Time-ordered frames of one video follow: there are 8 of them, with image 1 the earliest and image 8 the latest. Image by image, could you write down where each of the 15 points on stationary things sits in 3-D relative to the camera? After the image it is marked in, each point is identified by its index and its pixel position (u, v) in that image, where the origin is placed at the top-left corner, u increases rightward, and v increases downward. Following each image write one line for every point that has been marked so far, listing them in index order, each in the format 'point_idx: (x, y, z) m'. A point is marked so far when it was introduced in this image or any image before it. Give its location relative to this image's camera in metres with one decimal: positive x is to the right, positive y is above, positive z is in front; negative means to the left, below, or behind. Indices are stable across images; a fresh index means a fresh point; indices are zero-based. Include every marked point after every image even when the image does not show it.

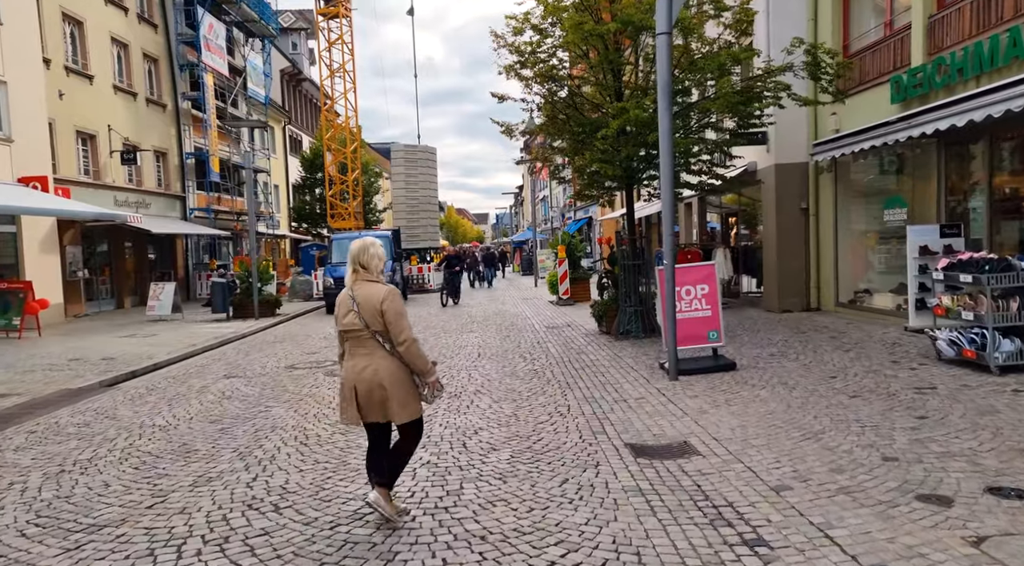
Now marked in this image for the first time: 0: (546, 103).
0: (+0.6, +3.1, +13.6) m
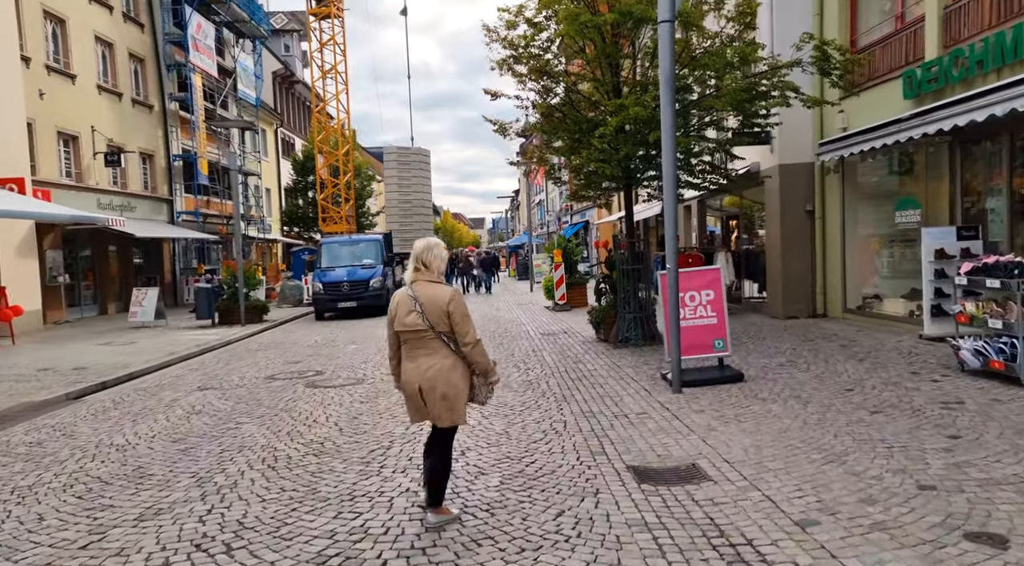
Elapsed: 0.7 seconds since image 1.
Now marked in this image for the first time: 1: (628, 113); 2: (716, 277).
0: (+0.5, +3.0, +13.0) m
1: (+1.6, +2.4, +11.0) m
2: (+2.3, +0.1, +8.9) m
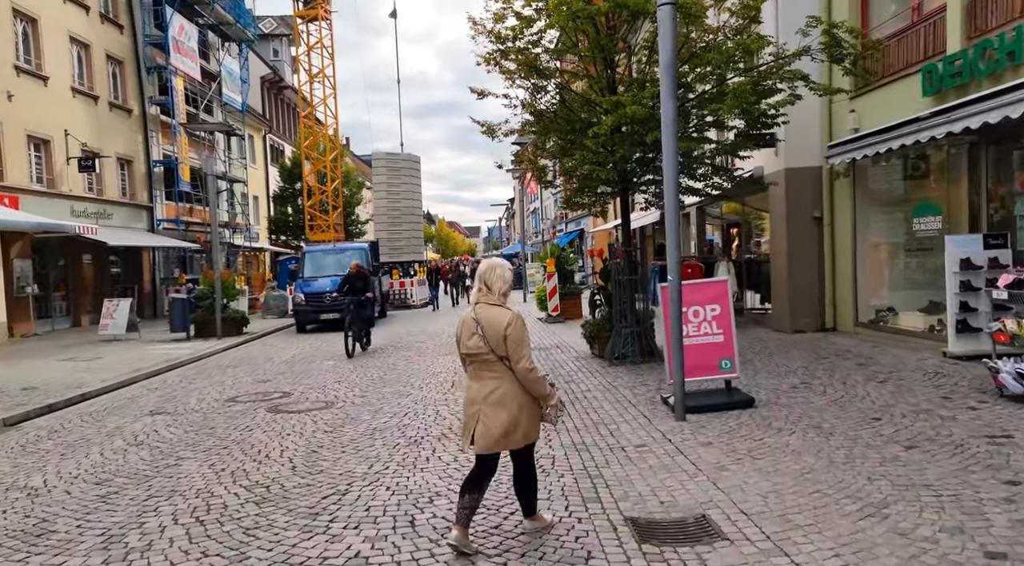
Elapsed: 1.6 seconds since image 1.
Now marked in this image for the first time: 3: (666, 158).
0: (+0.3, +2.8, +12.1) m
1: (+1.5, +2.2, +10.1) m
2: (+2.2, -0.1, +8.0) m
3: (+1.5, +1.2, +7.8) m
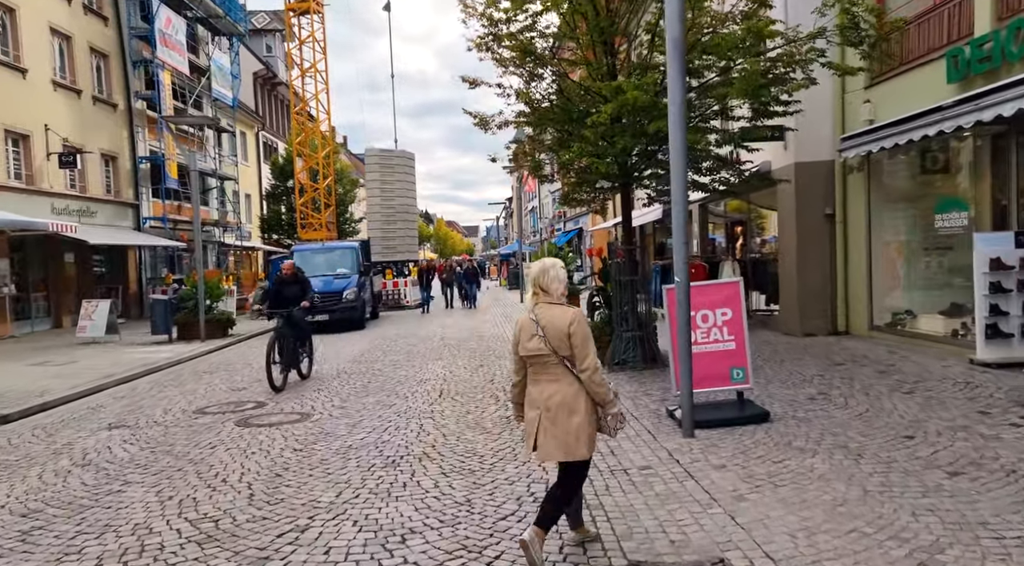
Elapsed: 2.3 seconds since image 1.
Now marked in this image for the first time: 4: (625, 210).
0: (+0.2, +2.8, +11.4) m
1: (+1.4, +2.2, +9.3) m
2: (+2.1, -0.1, +7.3) m
3: (+1.4, +1.2, +7.1) m
4: (+1.6, +1.1, +11.4) m
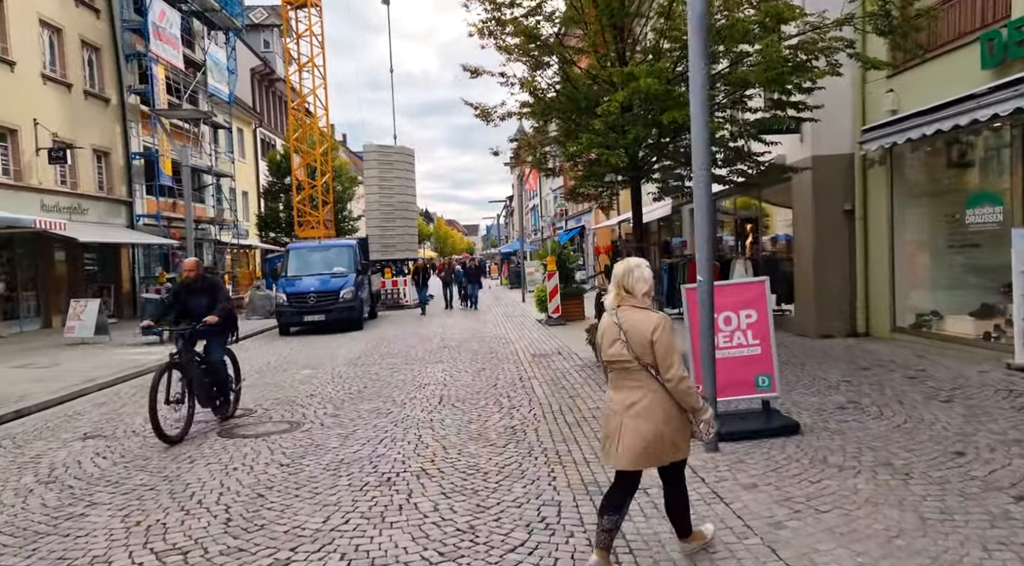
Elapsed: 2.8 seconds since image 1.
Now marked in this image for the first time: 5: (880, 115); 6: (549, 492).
0: (+0.2, +2.8, +10.8) m
1: (+1.4, +2.2, +8.8) m
2: (+2.1, -0.1, +6.7) m
3: (+1.5, +1.2, +6.5) m
4: (+1.7, +1.1, +10.8) m
5: (+5.2, +2.4, +11.2) m
6: (+0.3, -1.4, +5.4) m
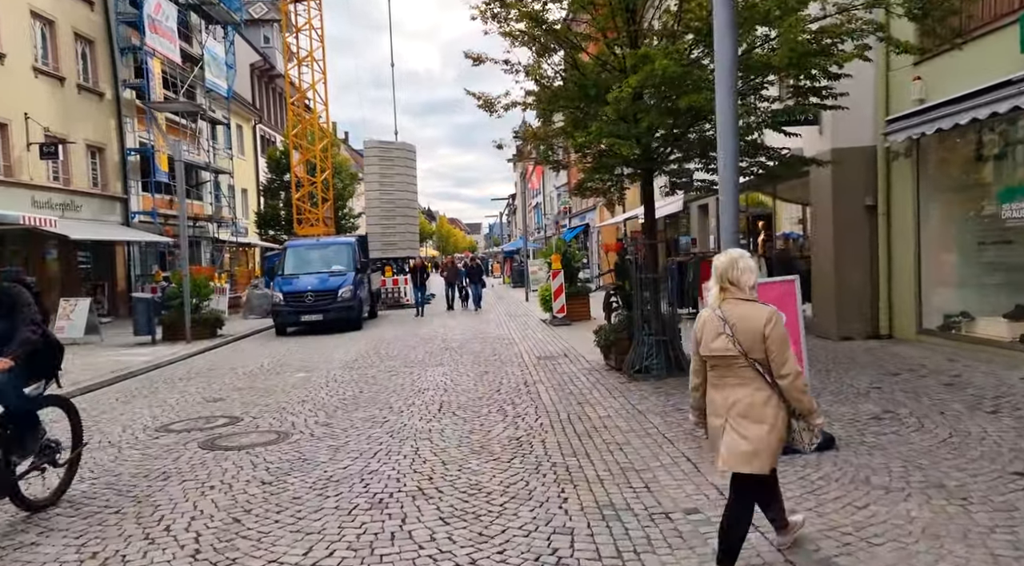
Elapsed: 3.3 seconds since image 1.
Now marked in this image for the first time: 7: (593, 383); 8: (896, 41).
0: (+0.3, +2.8, +10.2) m
1: (+1.5, +2.2, +8.2) m
2: (+2.2, -0.1, +6.1) m
3: (+1.5, +1.2, +5.9) m
4: (+1.7, +1.1, +10.2) m
5: (+5.3, +2.4, +10.6) m
6: (+0.3, -1.4, +4.8) m
7: (+1.0, -1.3, +10.0) m
8: (+4.2, +2.7, +8.7) m
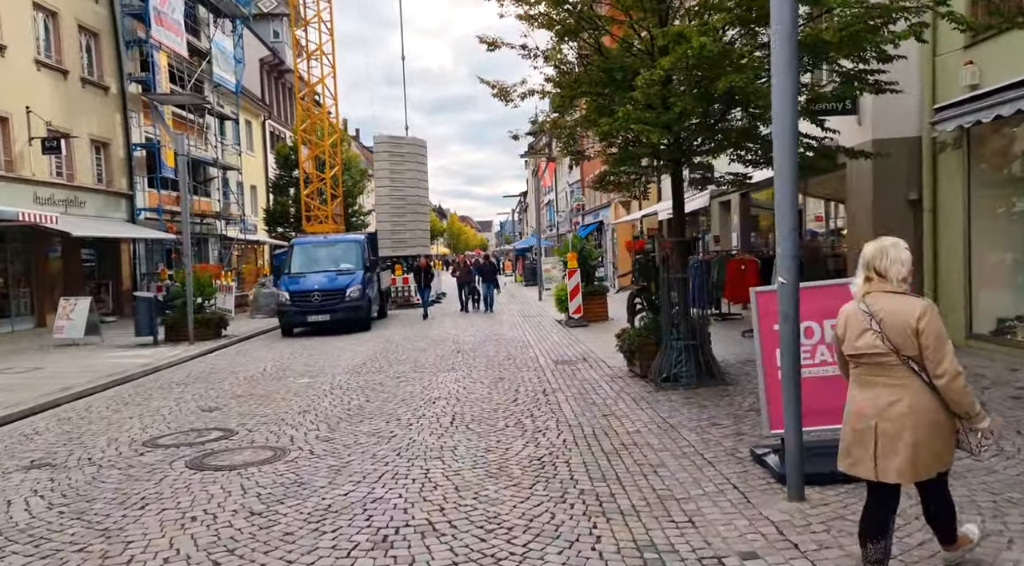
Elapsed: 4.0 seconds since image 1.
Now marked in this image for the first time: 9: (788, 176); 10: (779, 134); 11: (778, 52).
0: (+0.5, +2.8, +9.5) m
1: (+1.7, +2.2, +7.4) m
2: (+2.3, -0.1, +5.4) m
3: (+1.7, +1.2, +5.2) m
4: (+2.0, +1.1, +9.5) m
5: (+5.5, +2.4, +9.8) m
6: (+0.4, -1.4, +4.1) m
7: (+1.3, -1.3, +9.3) m
8: (+4.4, +2.7, +7.9) m
9: (+1.7, +0.7, +5.1) m
10: (+1.7, +0.9, +5.2) m
11: (+1.7, +1.4, +5.2) m
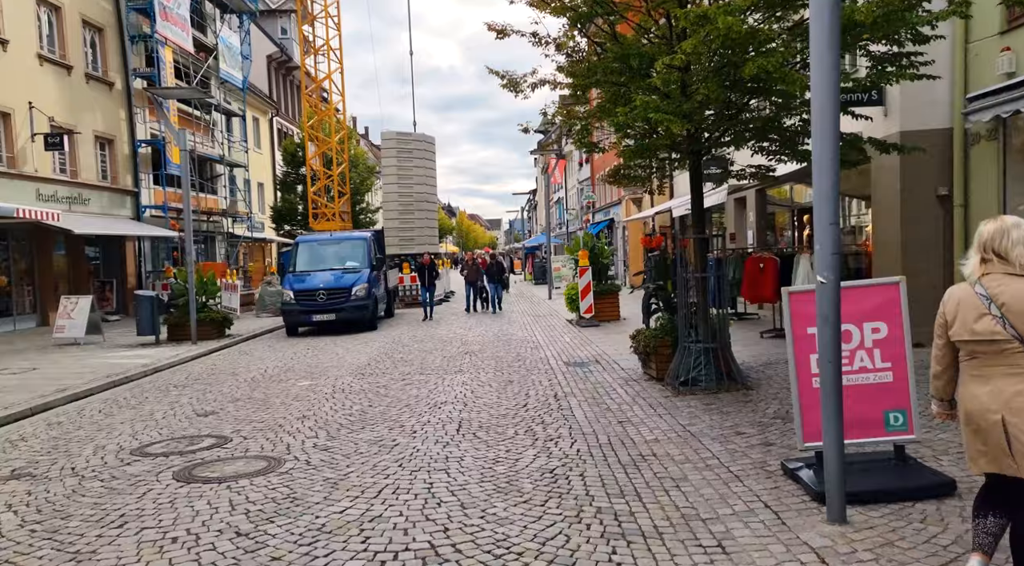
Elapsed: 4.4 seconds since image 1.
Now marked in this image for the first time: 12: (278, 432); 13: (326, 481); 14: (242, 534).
0: (+0.6, +2.8, +9.0) m
1: (+1.8, +2.2, +7.0) m
2: (+2.4, -0.1, +4.9) m
3: (+1.8, +1.2, +4.7) m
4: (+2.1, +1.1, +9.0) m
5: (+5.6, +2.4, +9.3) m
6: (+0.5, -1.4, +3.6) m
7: (+1.4, -1.3, +8.9) m
8: (+4.5, +2.7, +7.4) m
9: (+1.8, +0.7, +4.6) m
10: (+1.8, +0.9, +4.7) m
11: (+1.8, +1.4, +4.7) m
12: (-2.1, -1.4, +7.2) m
13: (-1.3, -1.4, +5.5) m
14: (-1.5, -1.4, +4.5) m
